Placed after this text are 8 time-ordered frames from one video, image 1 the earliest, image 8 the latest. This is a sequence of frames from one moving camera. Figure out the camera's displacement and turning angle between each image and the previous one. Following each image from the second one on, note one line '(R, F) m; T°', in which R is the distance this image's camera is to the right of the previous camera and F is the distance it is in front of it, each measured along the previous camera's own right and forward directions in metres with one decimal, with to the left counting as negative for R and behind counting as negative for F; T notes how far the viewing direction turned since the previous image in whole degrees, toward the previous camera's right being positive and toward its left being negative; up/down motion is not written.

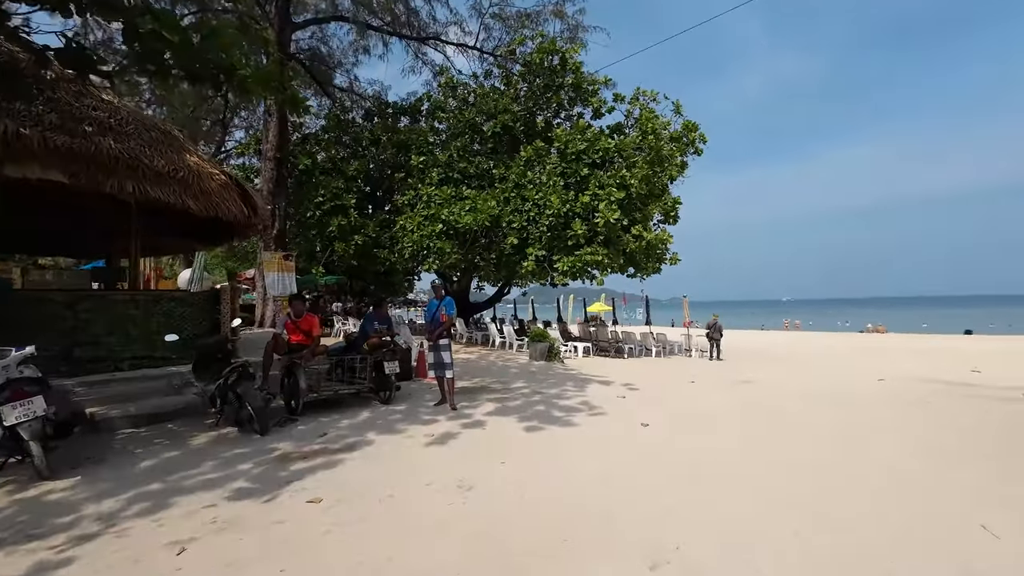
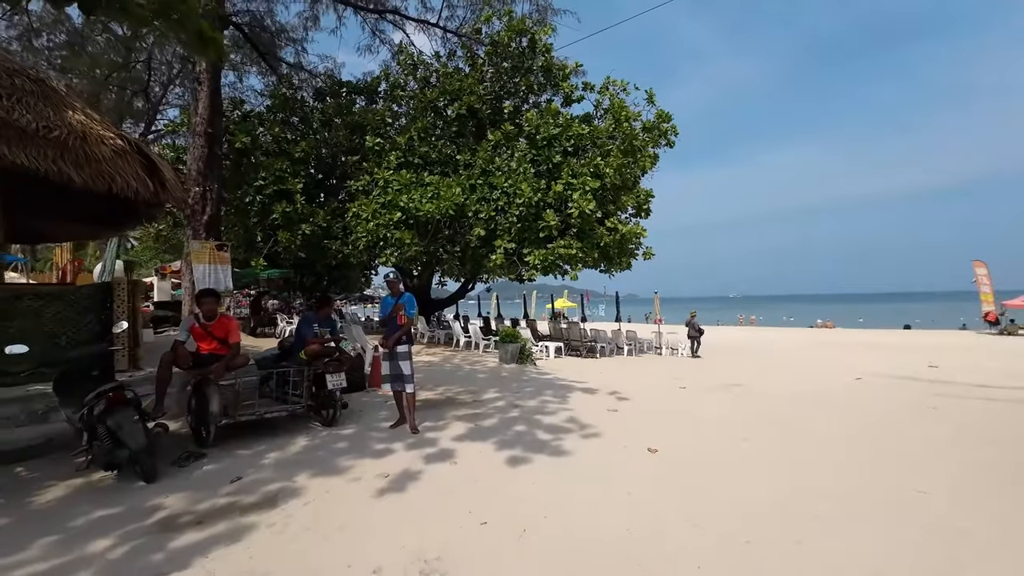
(-0.2, +1.2) m; +5°
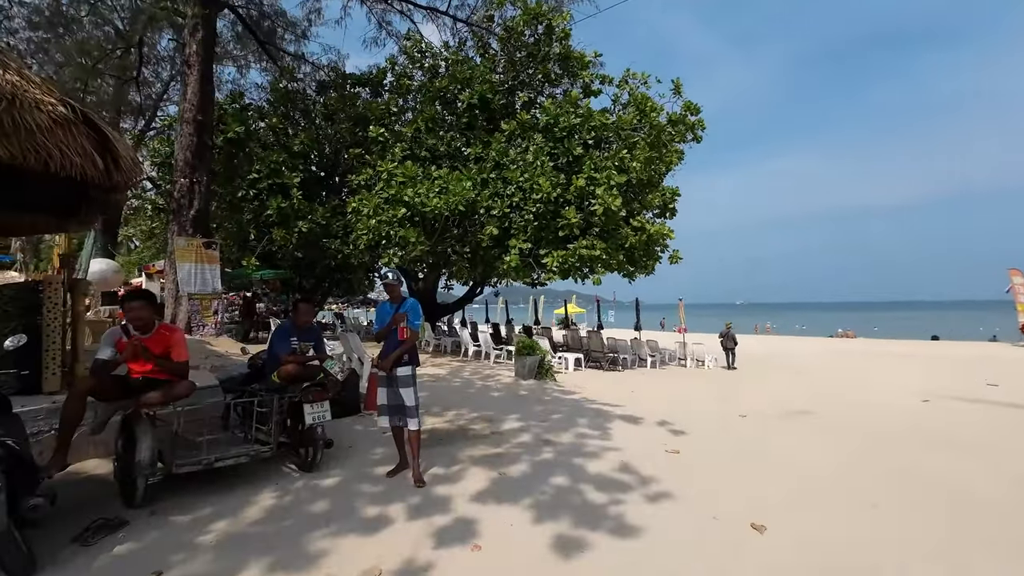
(-0.3, +1.4) m; -1°
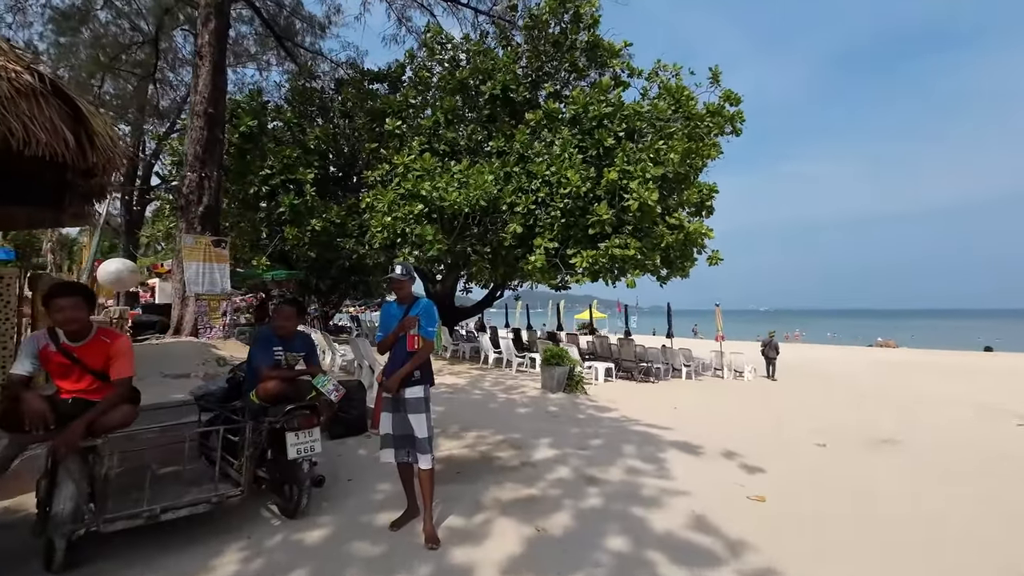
(-0.2, +1.0) m; -2°
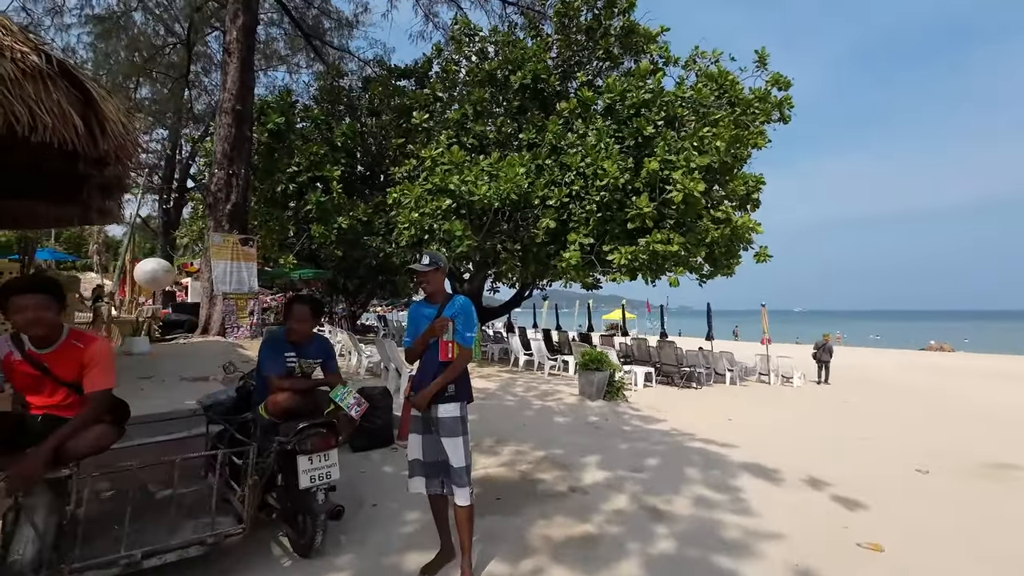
(-0.2, +0.6) m; -3°
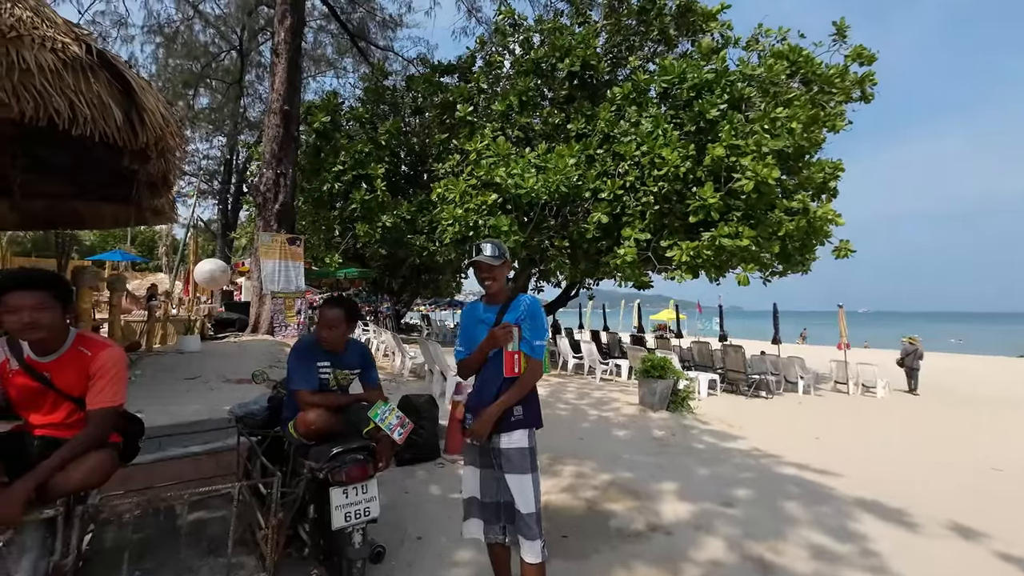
(-0.2, +0.6) m; -5°
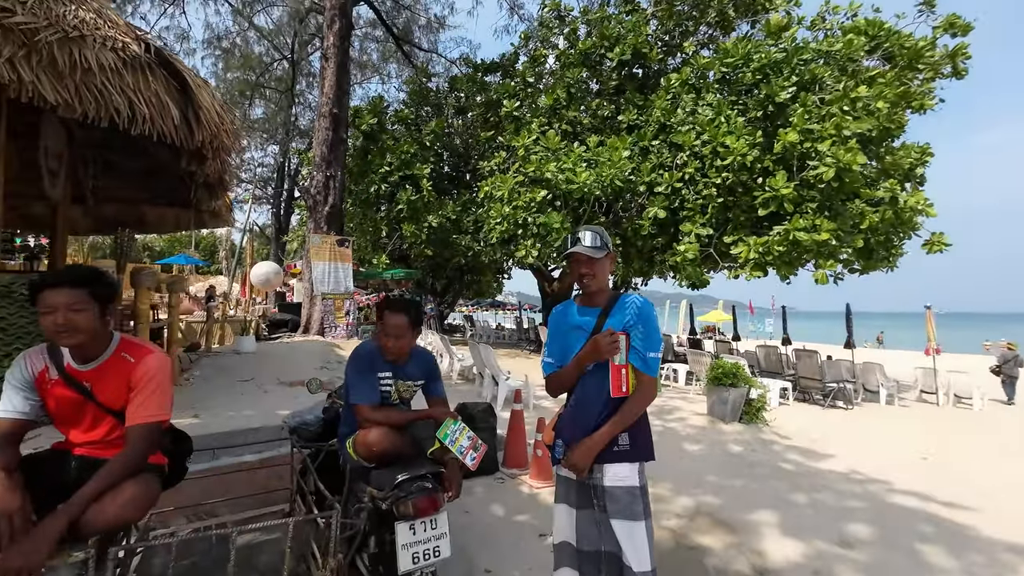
(-0.3, +0.4) m; -5°
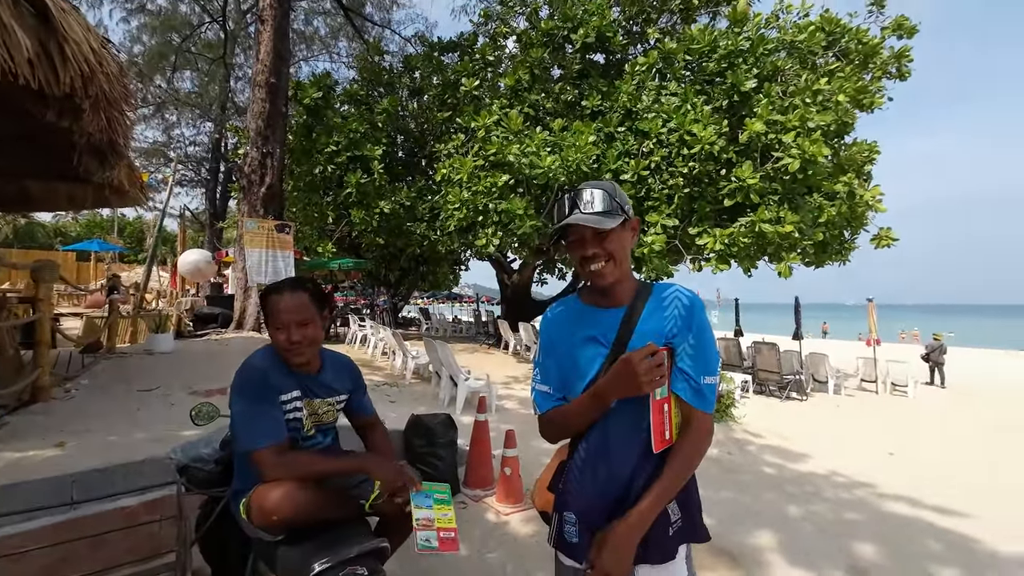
(-0.1, +0.7) m; +6°
